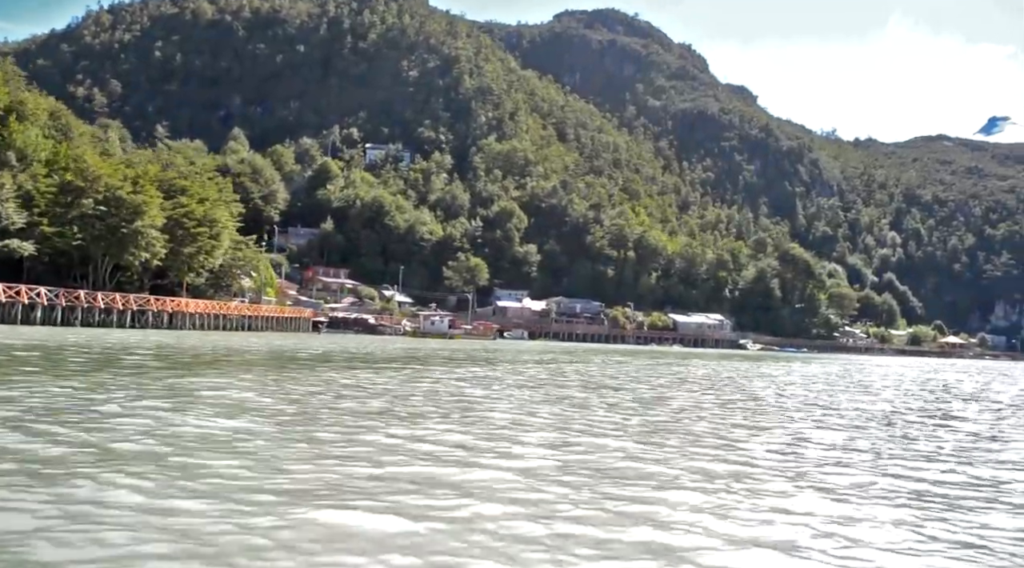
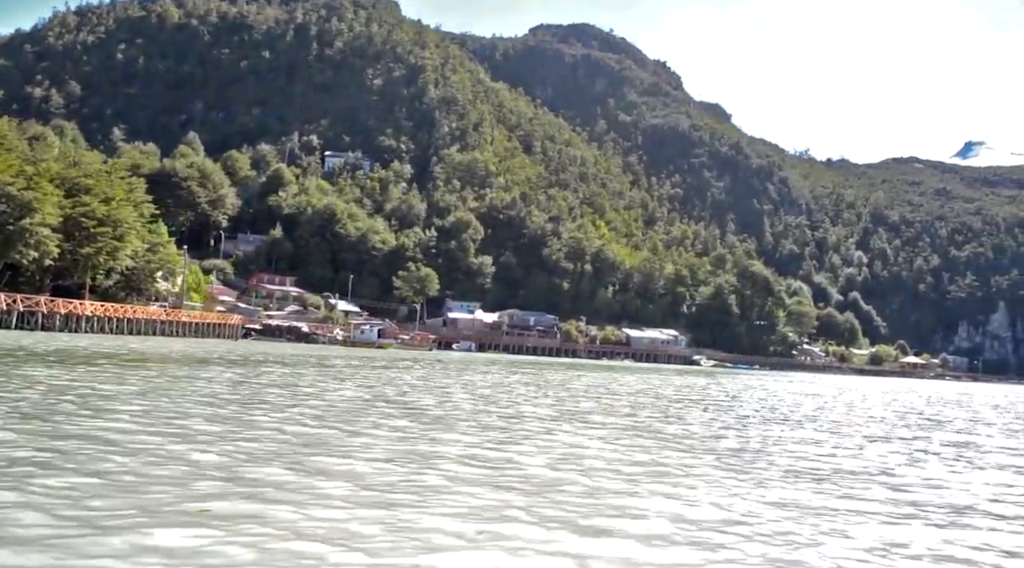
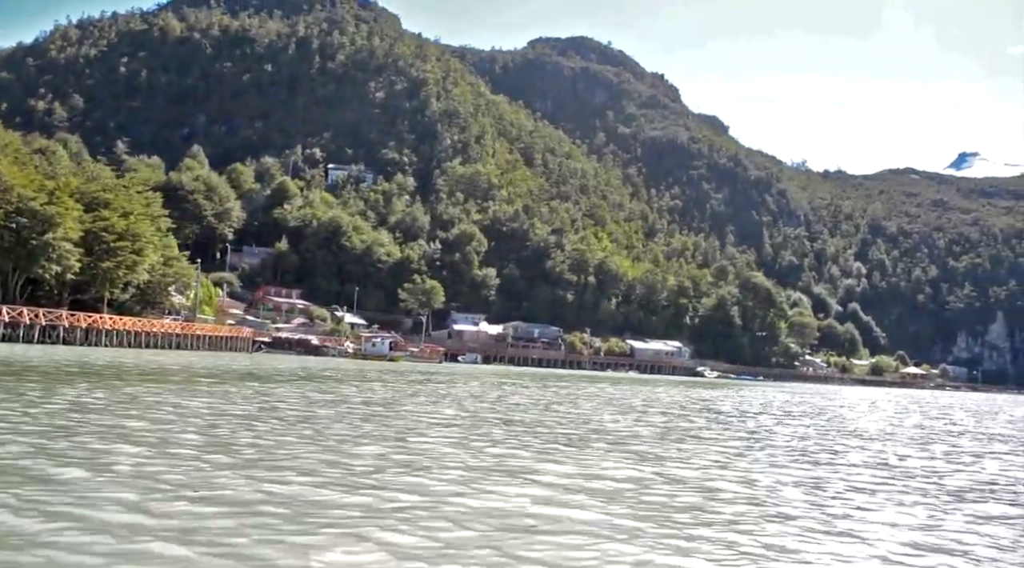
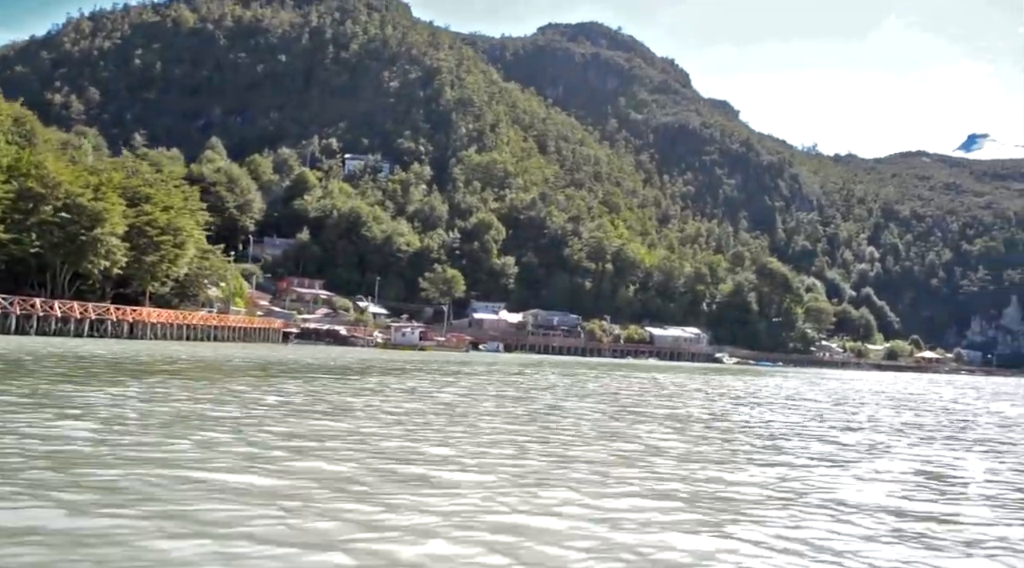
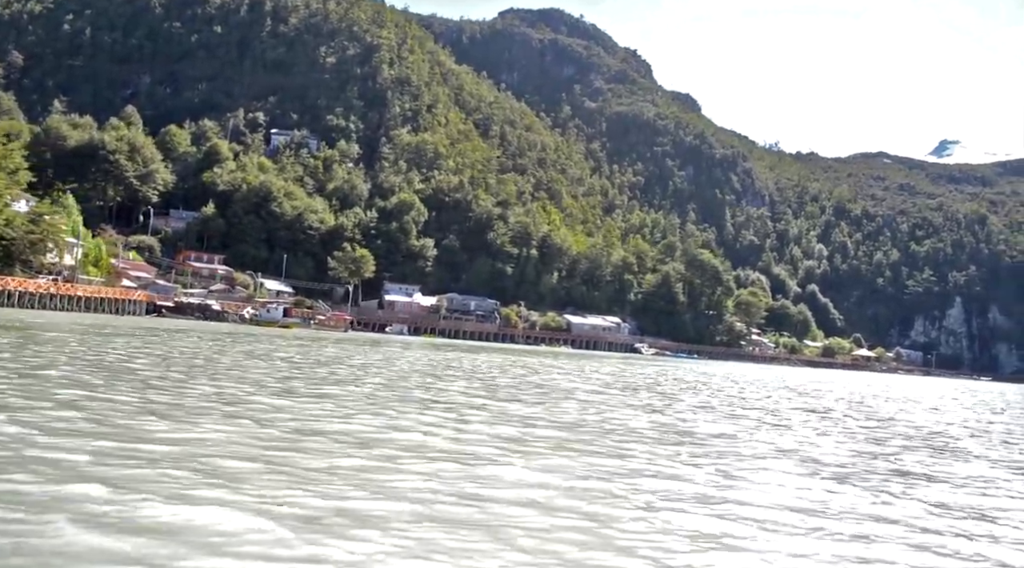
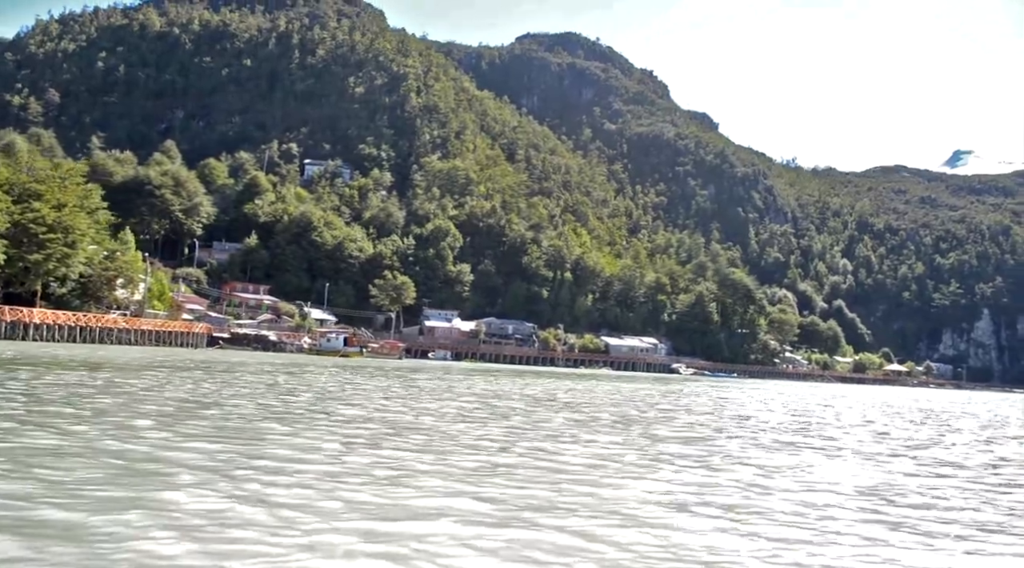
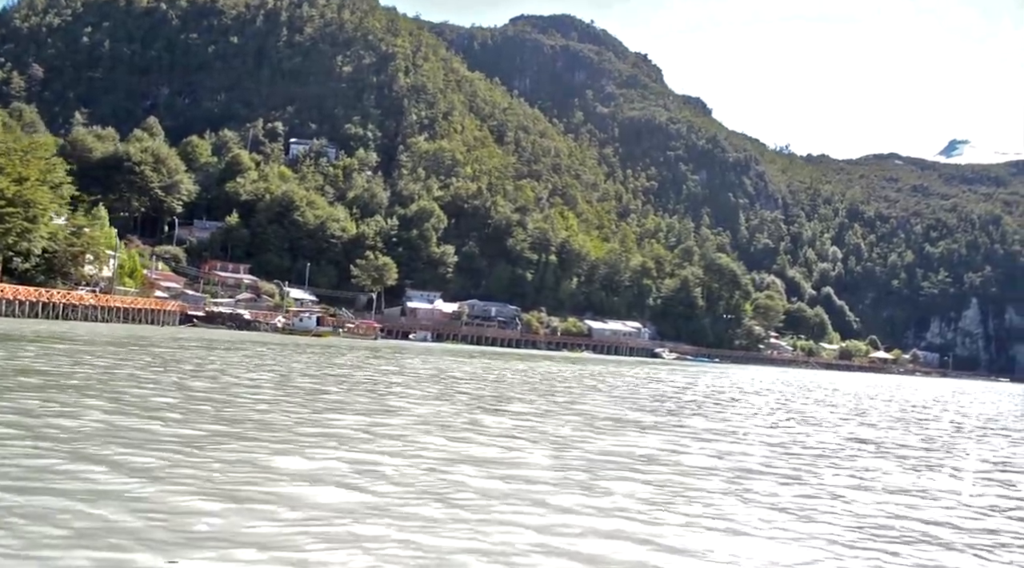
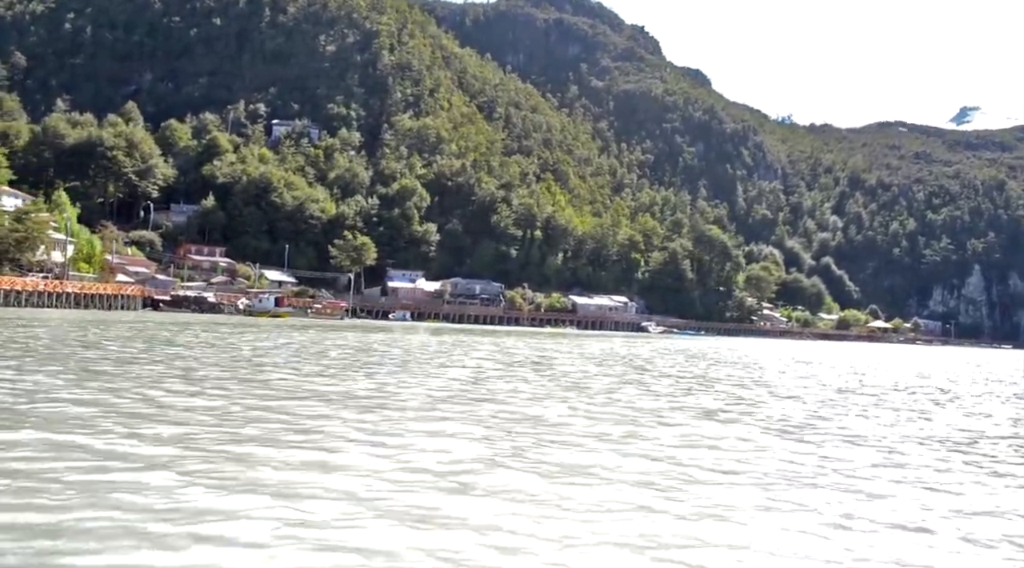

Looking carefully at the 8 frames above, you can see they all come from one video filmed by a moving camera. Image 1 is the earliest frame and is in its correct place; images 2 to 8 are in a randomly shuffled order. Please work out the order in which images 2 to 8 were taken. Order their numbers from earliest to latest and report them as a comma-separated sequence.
4, 3, 2, 6, 7, 5, 8
